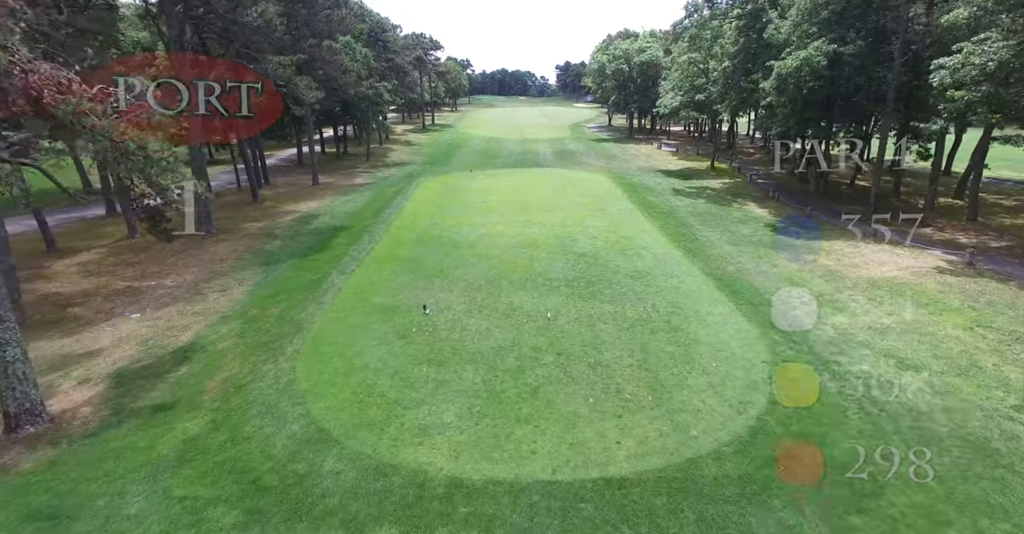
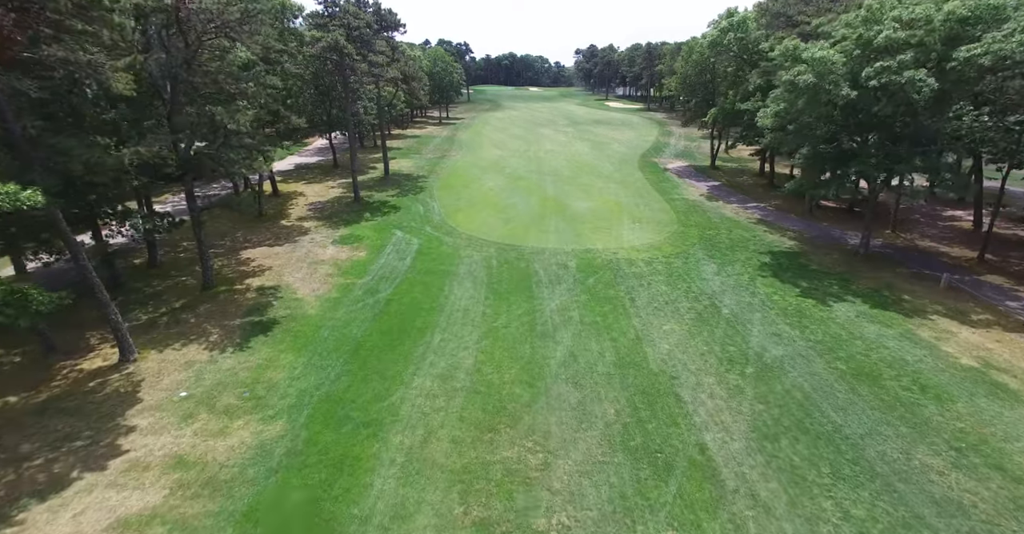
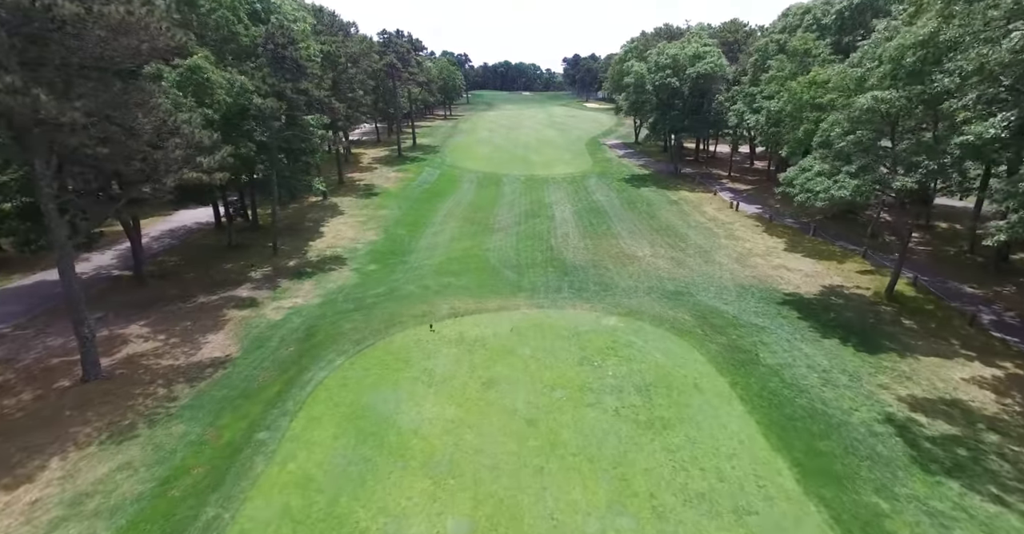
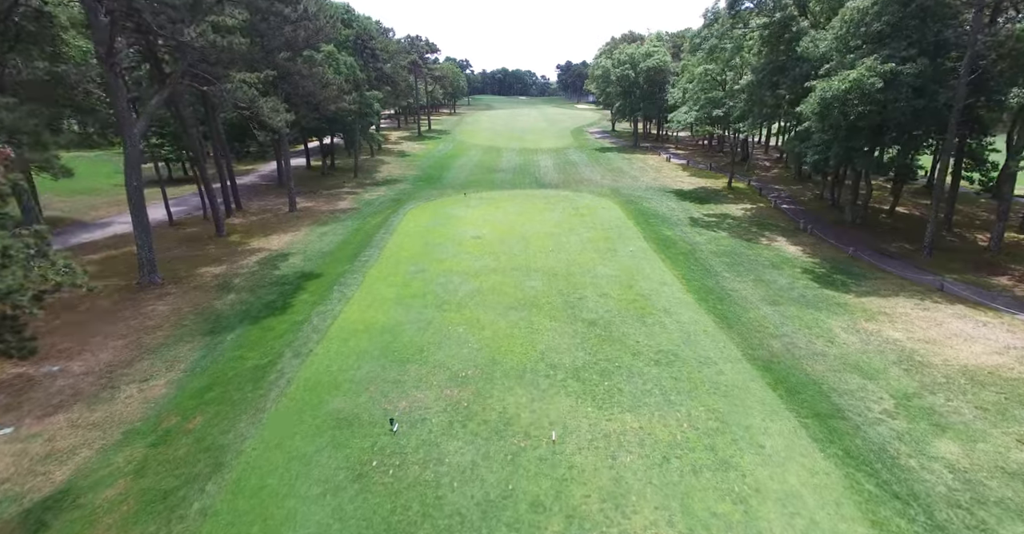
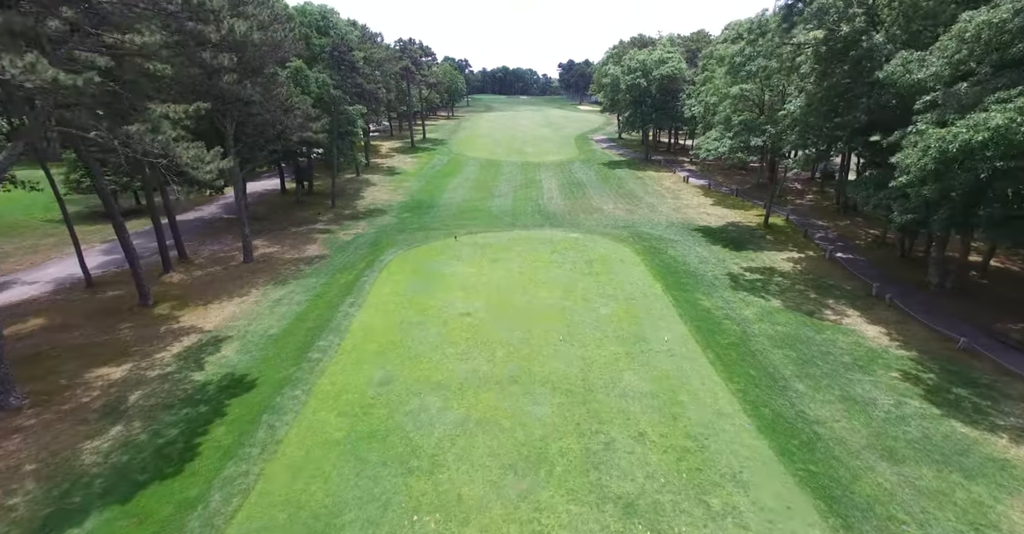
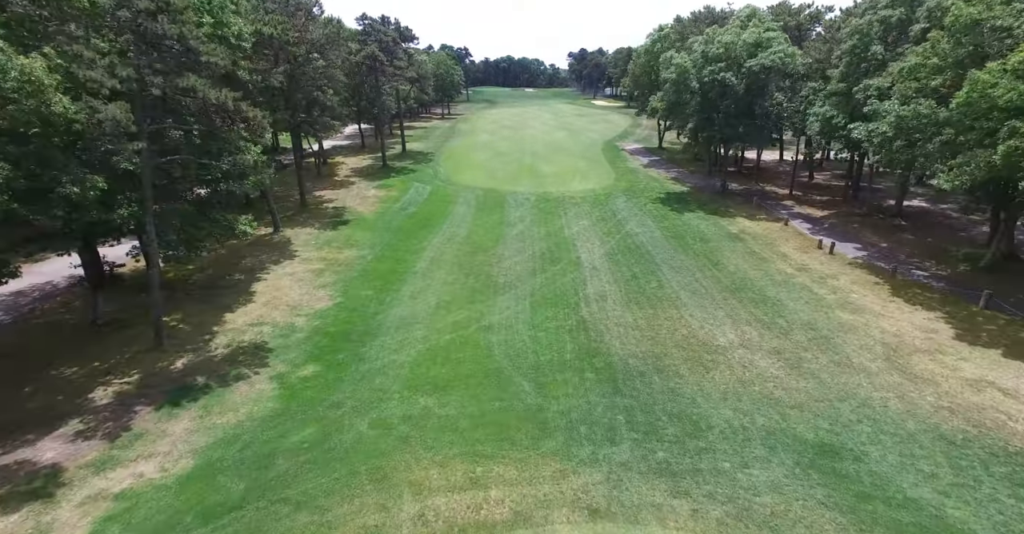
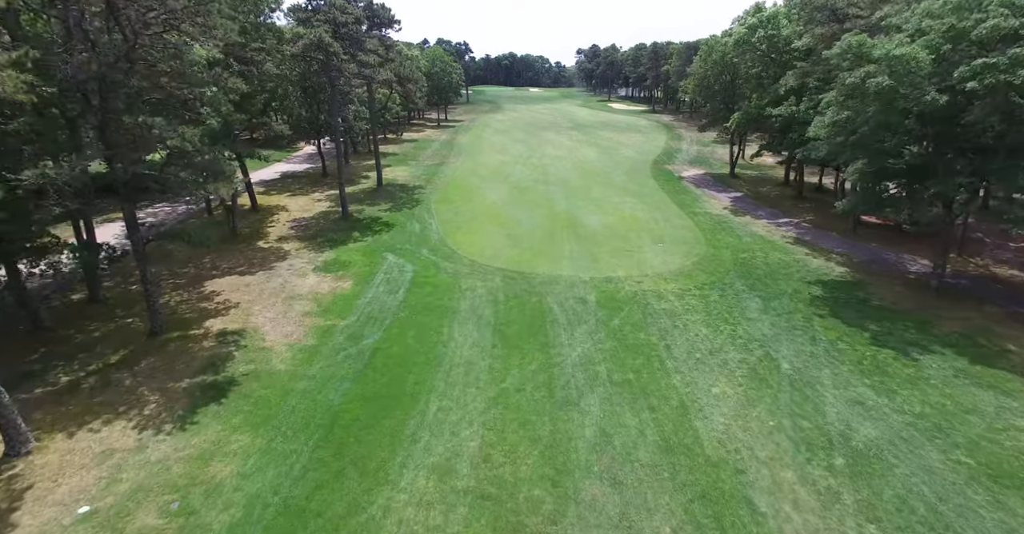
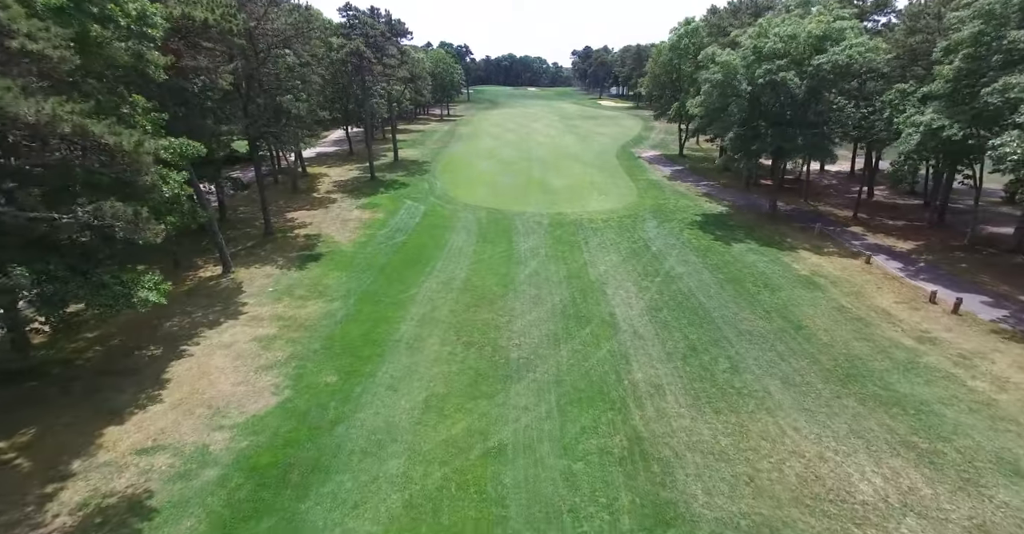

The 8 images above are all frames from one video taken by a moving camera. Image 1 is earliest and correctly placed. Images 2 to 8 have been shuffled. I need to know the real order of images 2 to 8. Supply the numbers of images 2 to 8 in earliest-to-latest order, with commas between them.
4, 5, 3, 6, 8, 2, 7
